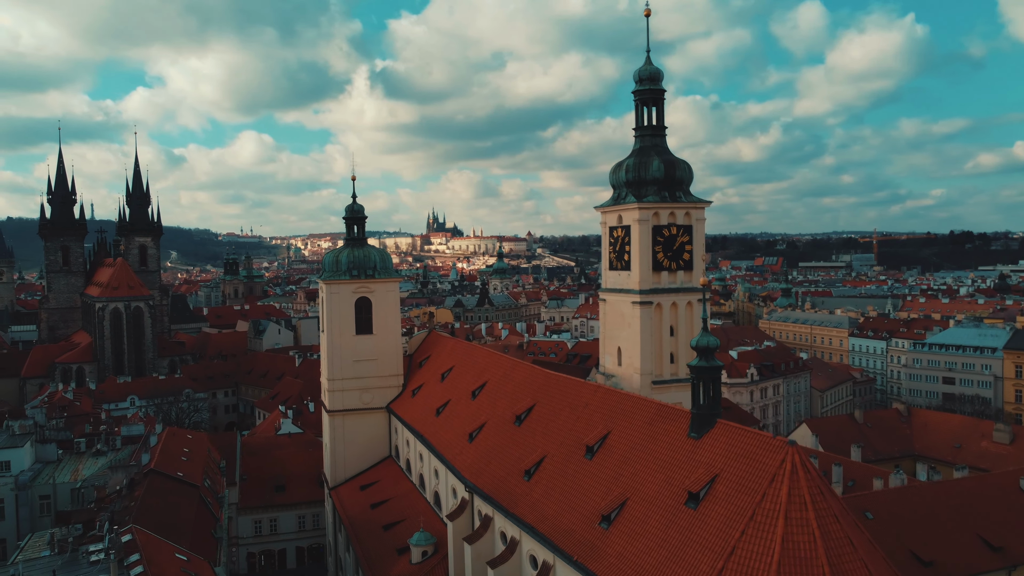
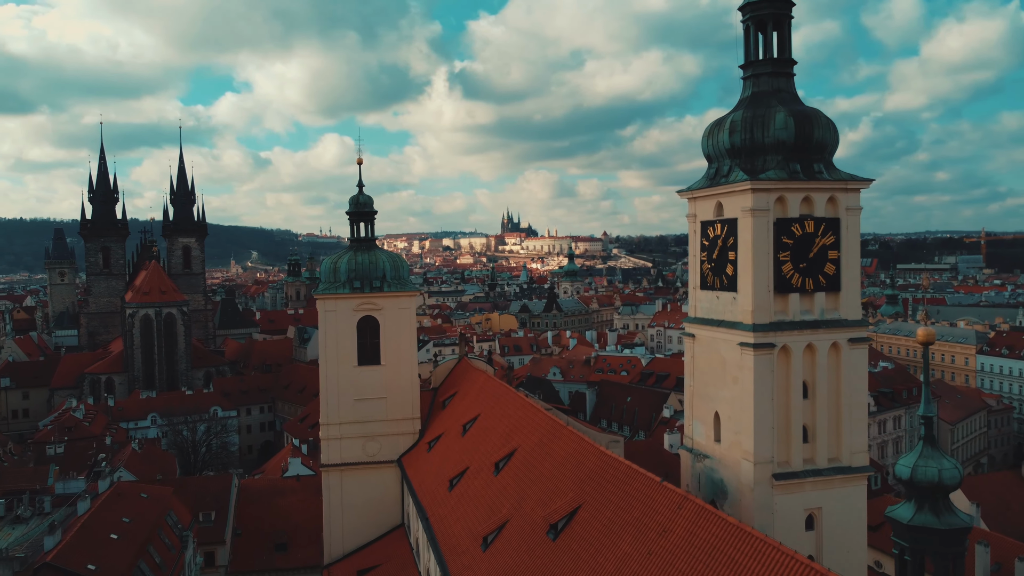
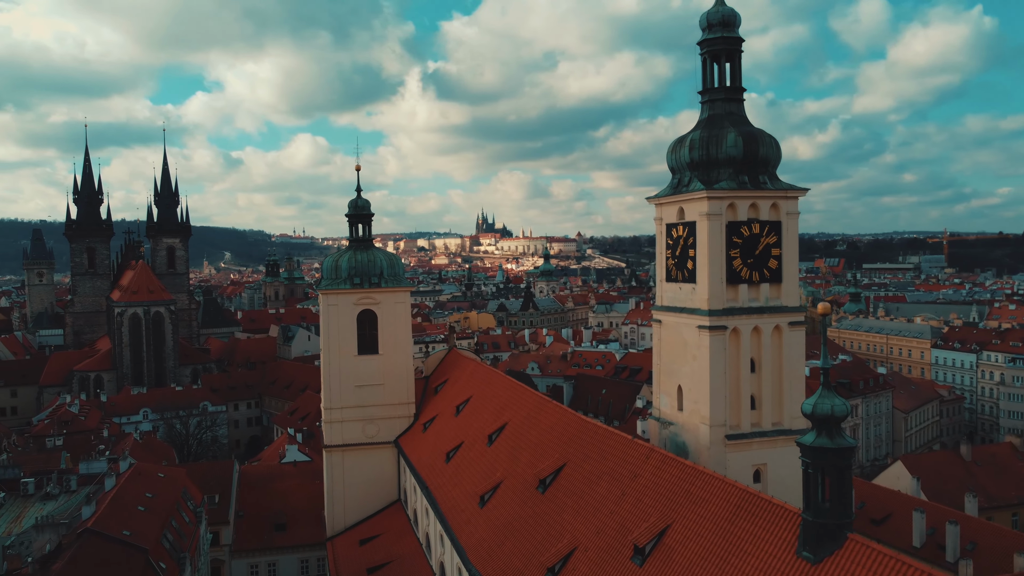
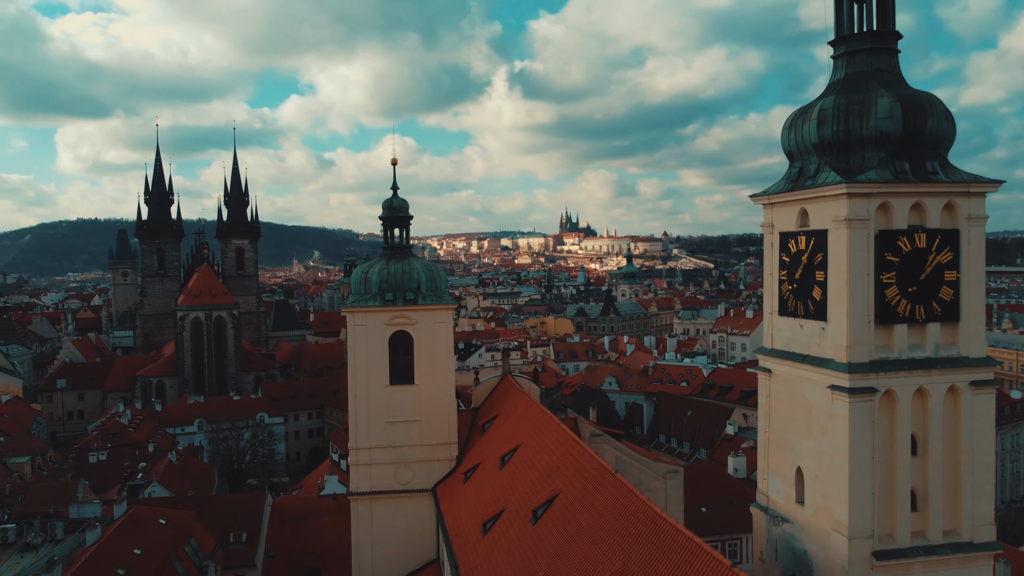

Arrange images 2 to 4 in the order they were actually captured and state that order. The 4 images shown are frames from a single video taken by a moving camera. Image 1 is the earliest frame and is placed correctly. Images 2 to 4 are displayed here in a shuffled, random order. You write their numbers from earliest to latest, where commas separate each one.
3, 2, 4
